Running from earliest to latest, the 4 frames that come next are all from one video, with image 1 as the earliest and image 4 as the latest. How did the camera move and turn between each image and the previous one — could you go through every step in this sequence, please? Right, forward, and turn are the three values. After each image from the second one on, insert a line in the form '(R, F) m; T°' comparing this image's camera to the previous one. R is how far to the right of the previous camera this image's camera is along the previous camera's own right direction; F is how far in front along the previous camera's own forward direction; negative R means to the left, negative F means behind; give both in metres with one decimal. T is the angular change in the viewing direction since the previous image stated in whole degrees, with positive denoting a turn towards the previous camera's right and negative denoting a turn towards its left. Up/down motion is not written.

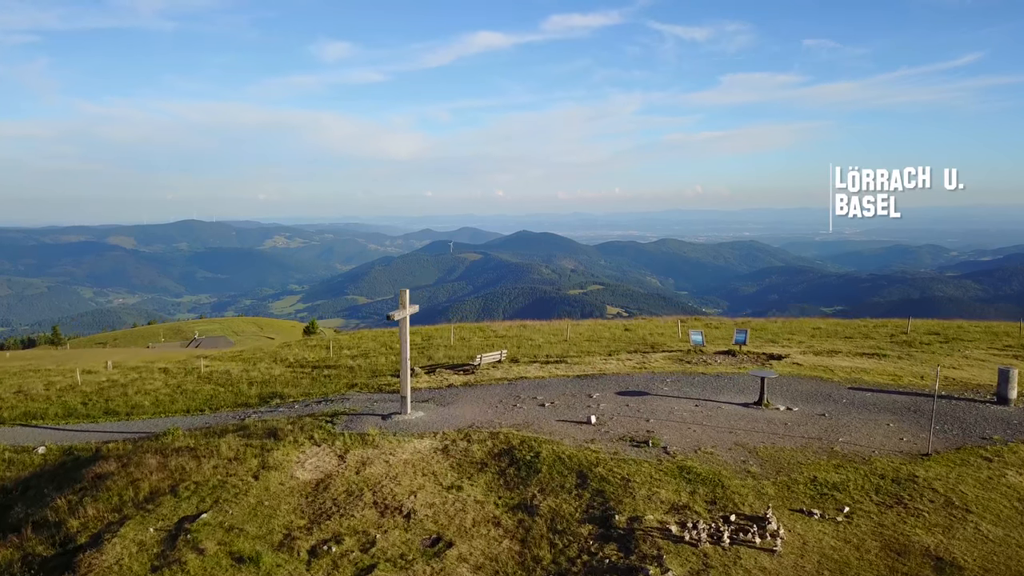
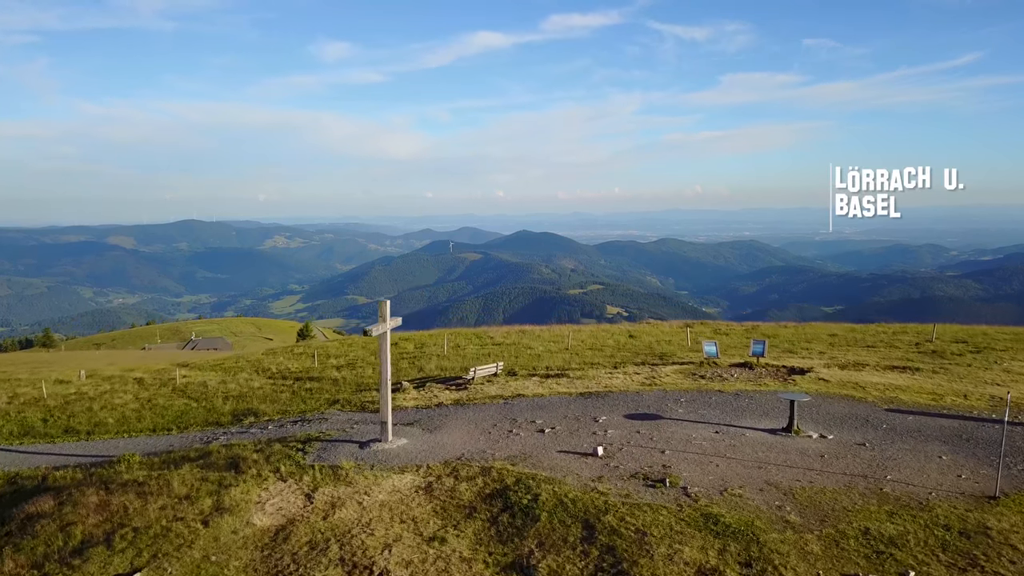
(+0.1, +2.1) m; 0°
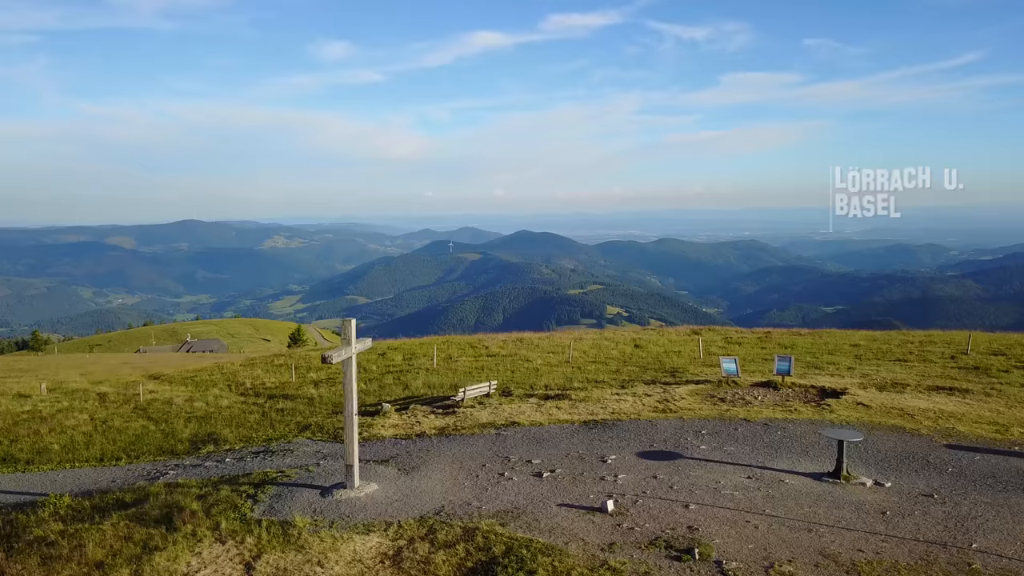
(+0.1, +2.6) m; 0°
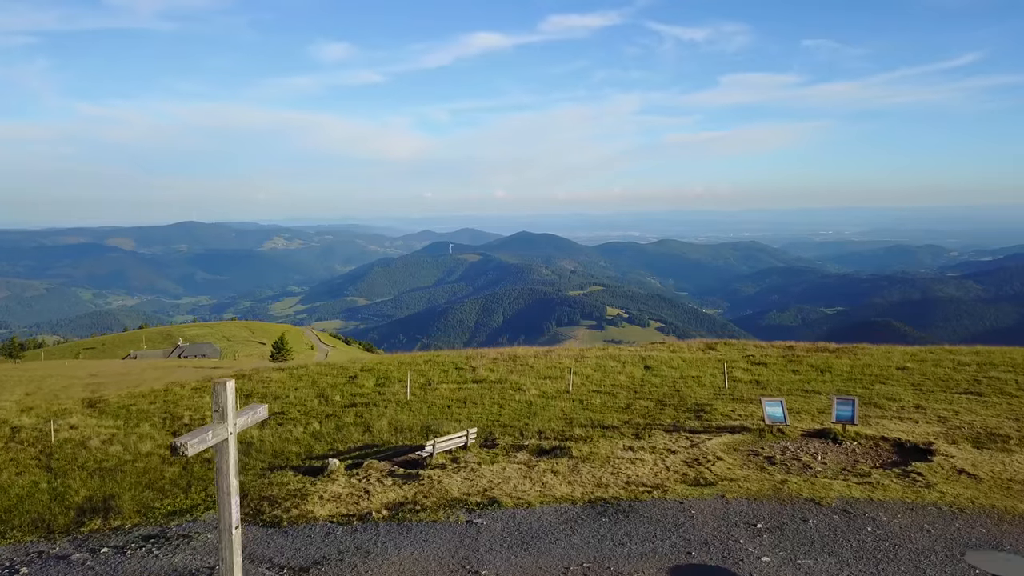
(+0.3, +4.7) m; 0°
